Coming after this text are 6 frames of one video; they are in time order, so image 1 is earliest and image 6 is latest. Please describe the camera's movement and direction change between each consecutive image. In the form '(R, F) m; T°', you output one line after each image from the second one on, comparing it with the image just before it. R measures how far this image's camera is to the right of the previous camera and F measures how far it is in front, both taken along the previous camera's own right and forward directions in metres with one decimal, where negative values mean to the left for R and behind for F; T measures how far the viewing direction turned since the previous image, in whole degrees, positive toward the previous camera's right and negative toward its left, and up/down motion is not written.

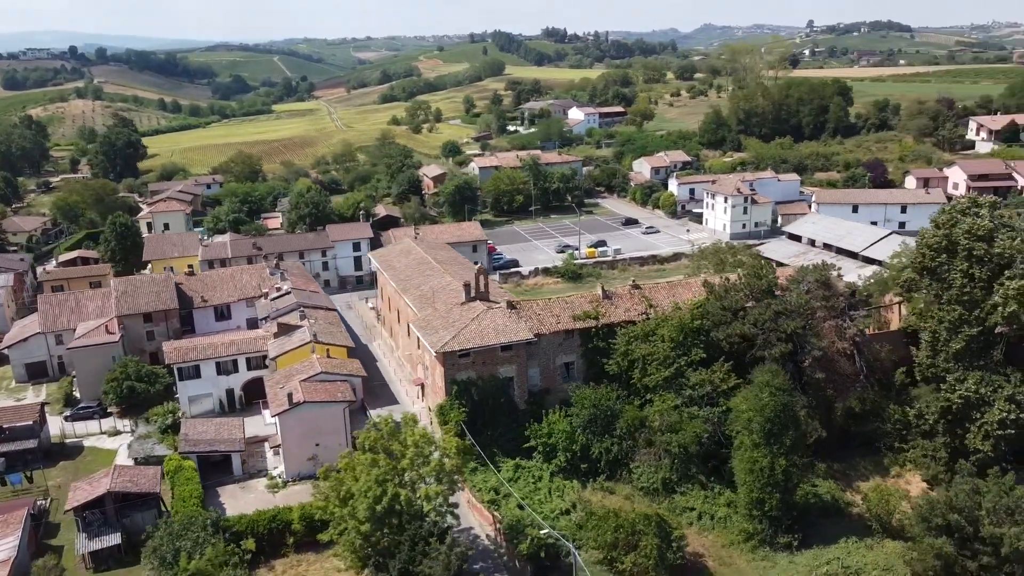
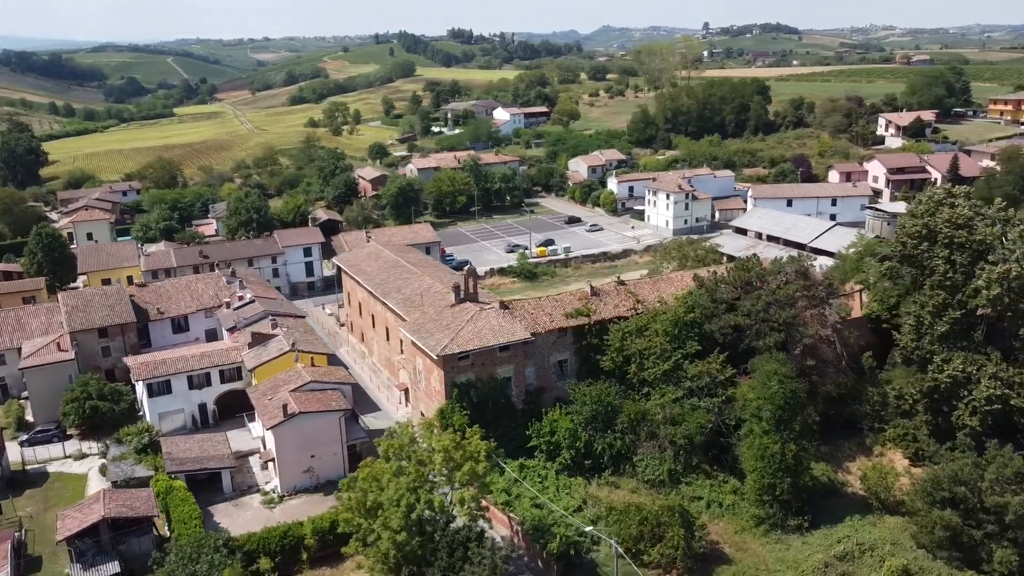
(-2.9, +0.3) m; +6°
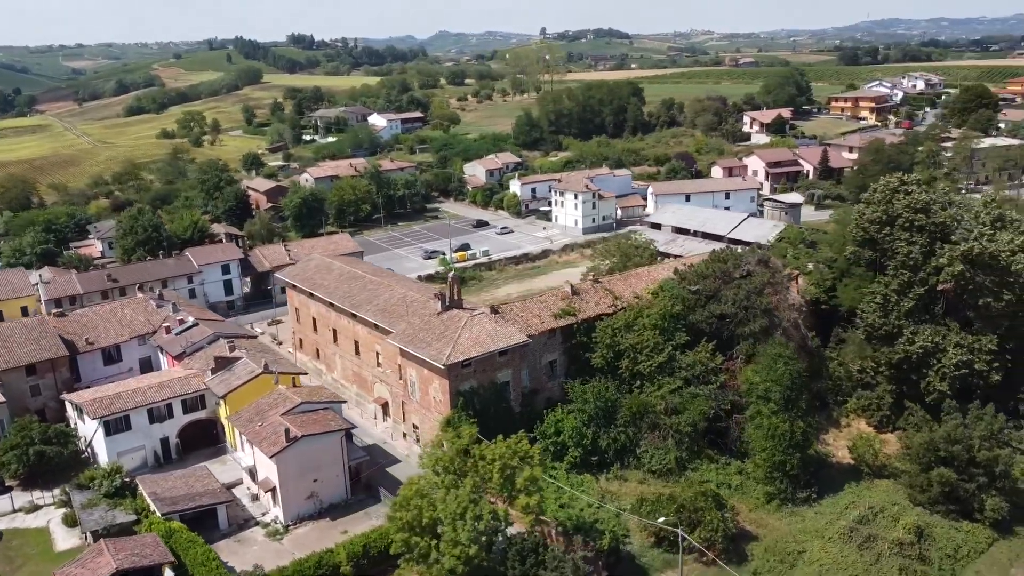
(-4.8, +0.5) m; +11°
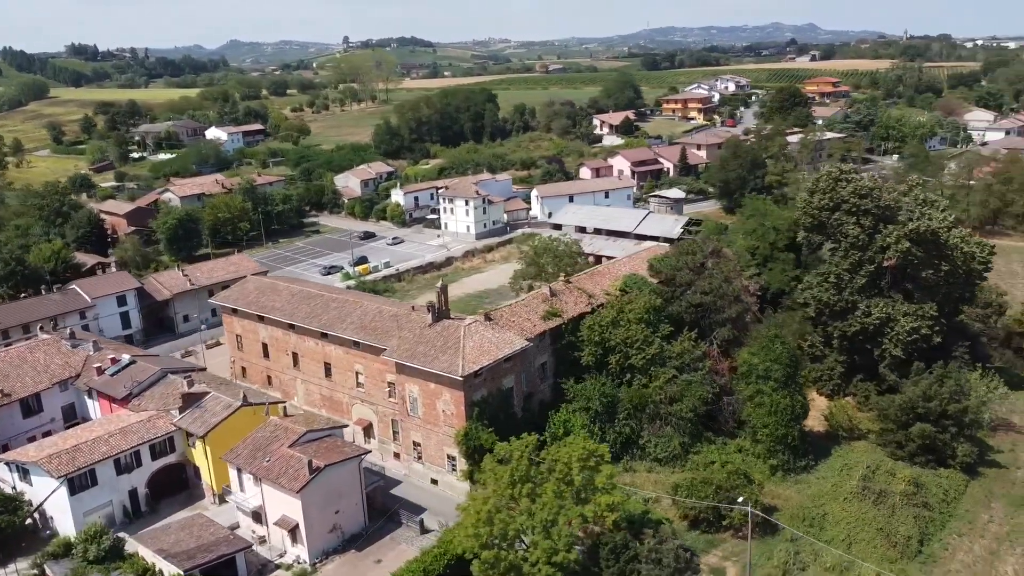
(-6.0, +0.8) m; +13°
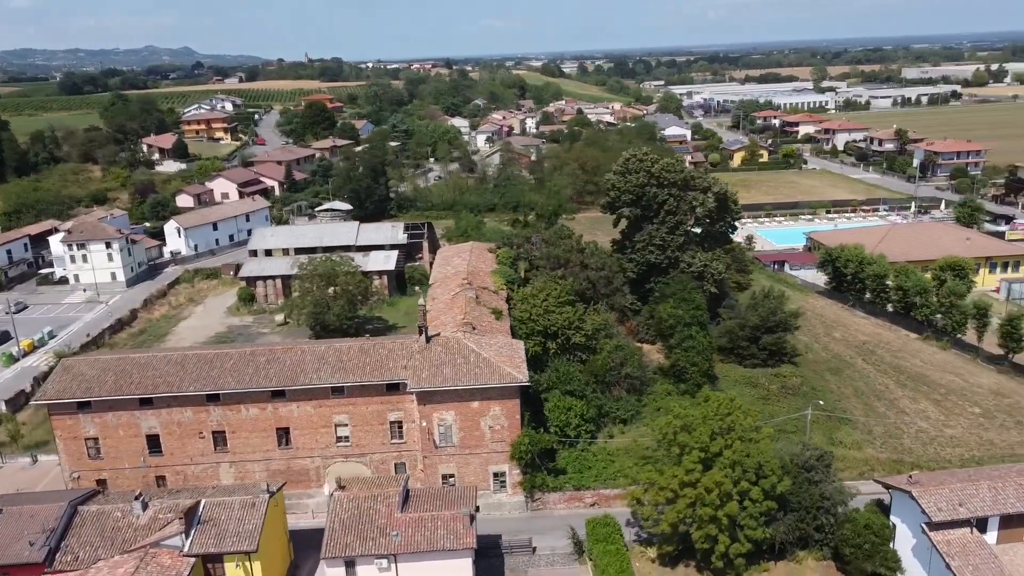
(-16.3, +6.3) m; +39°
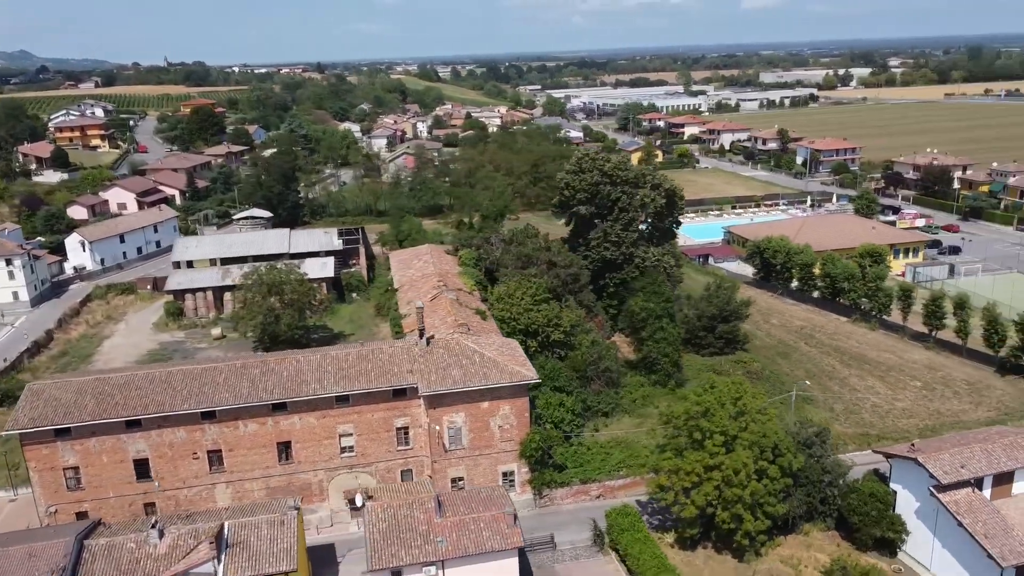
(-3.8, +0.3) m; +9°
